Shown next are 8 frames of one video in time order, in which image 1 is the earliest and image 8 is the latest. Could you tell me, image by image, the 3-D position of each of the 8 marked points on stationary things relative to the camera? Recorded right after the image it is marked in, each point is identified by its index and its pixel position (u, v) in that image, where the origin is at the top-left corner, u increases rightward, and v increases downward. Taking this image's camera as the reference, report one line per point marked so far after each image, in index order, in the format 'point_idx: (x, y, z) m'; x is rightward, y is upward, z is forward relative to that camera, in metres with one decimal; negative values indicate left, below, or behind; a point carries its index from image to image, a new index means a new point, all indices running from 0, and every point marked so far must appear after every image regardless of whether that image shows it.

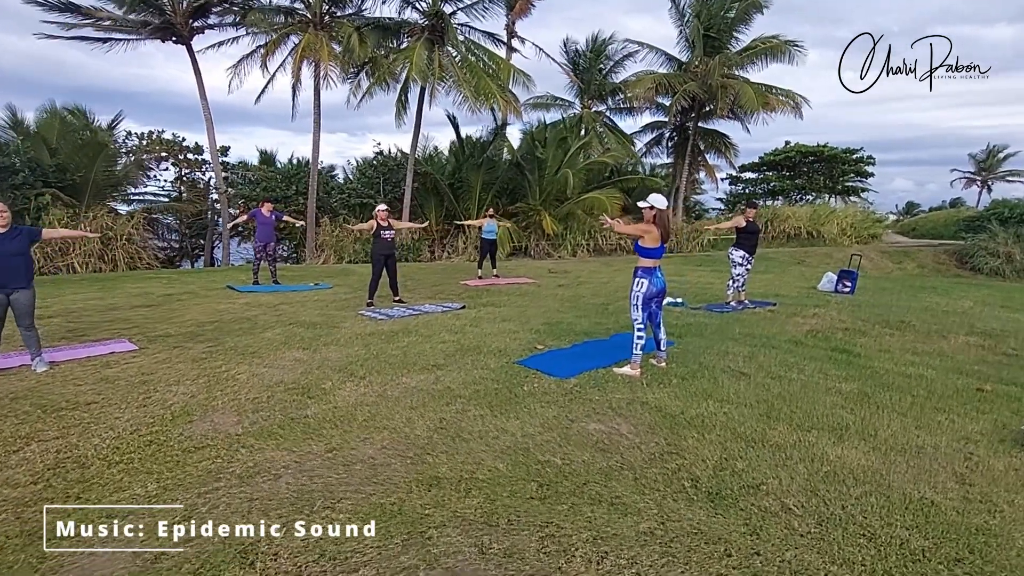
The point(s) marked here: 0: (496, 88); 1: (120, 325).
0: (-0.5, +7.0, +19.9) m
1: (-4.9, -0.5, +7.1) m
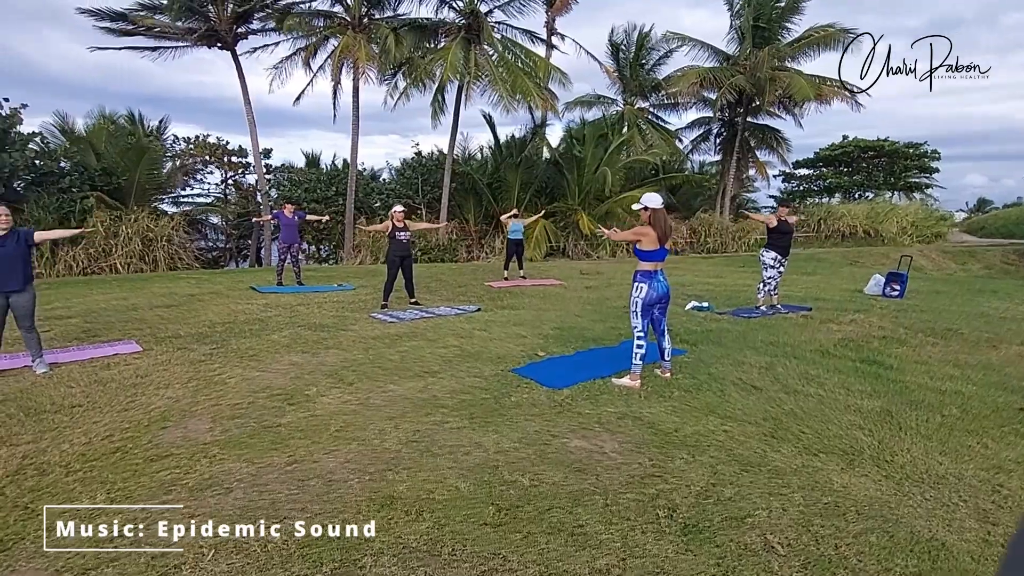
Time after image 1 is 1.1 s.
0: (+0.7, +7.0, +19.6) m
1: (-4.8, -0.5, +7.2) m
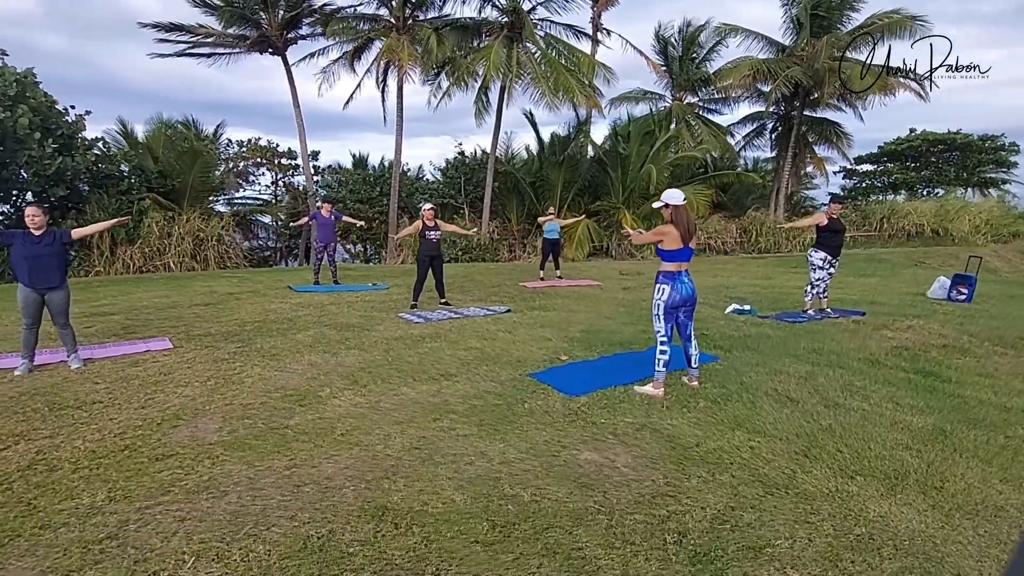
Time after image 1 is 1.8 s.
0: (+2.2, +6.9, +19.2) m
1: (-4.5, -0.5, +7.4) m
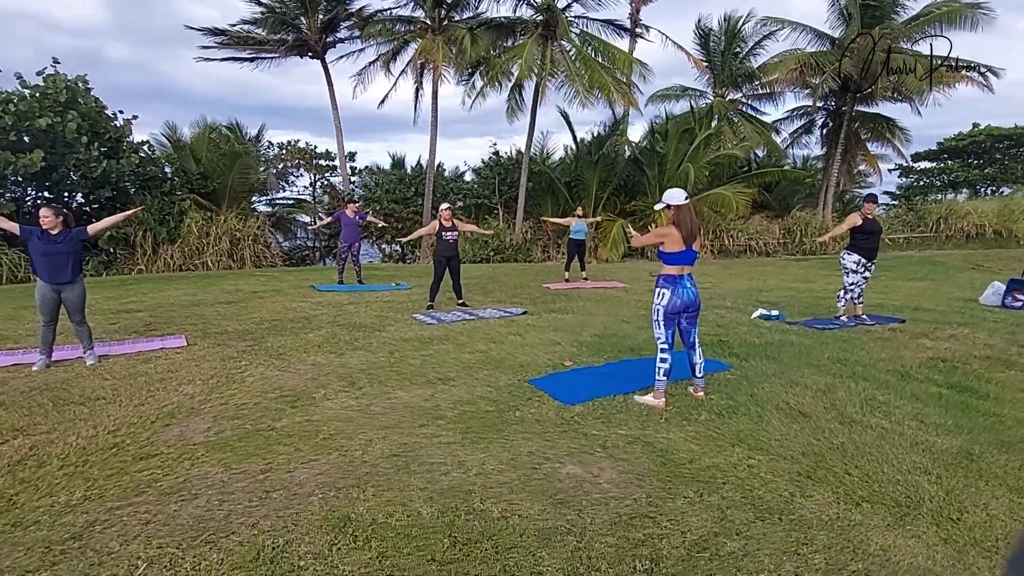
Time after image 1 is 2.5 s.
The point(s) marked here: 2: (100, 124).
0: (+3.3, +6.9, +18.9) m
1: (-4.3, -0.4, +7.6) m
2: (-10.2, +4.0, +14.1) m
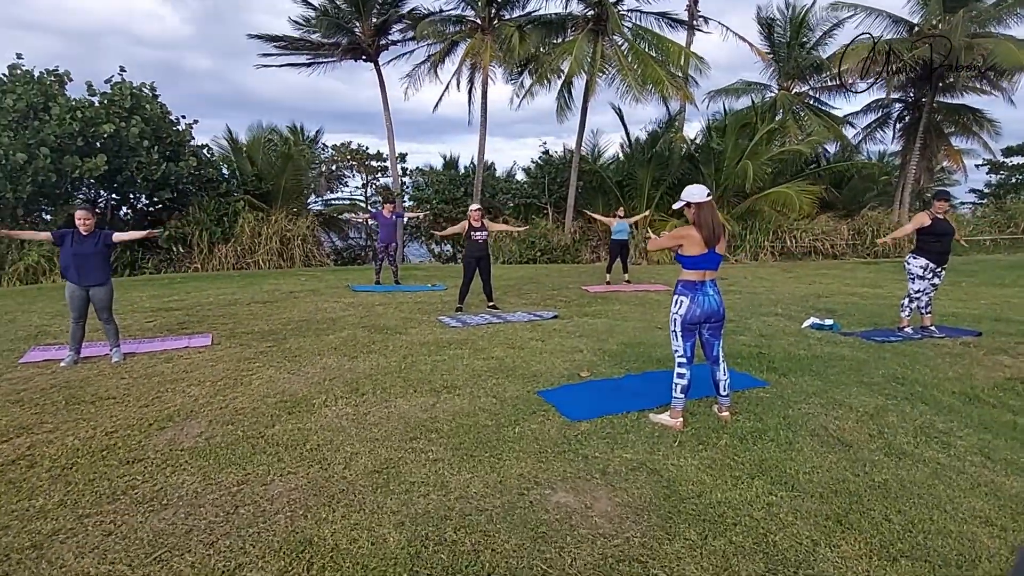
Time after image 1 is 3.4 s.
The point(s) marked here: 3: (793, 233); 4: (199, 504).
0: (+4.8, +6.8, +18.2) m
1: (-3.9, -0.4, +7.7) m
2: (-9.0, +4.1, +14.7) m
3: (+9.6, +1.9, +19.4) m
4: (-1.7, -1.2, +3.2) m
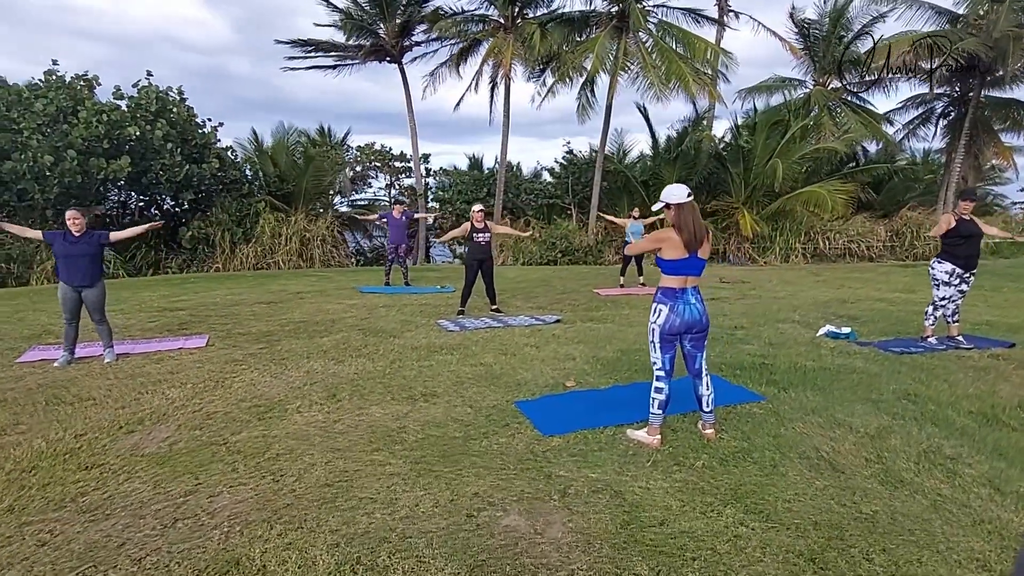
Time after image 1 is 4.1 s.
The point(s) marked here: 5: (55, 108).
0: (+5.5, +6.7, +17.7) m
1: (-3.9, -0.4, +7.7) m
2: (-8.6, +4.1, +15.0) m
3: (+10.3, +1.7, +18.6) m
4: (-2.0, -1.2, +3.1) m
5: (-10.5, +4.1, +13.0) m
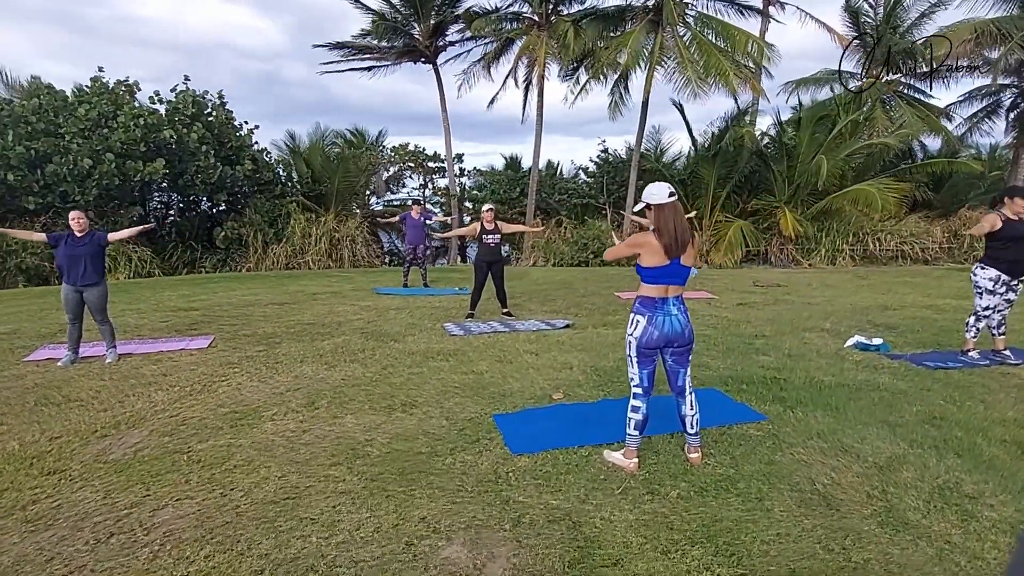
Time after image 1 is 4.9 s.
0: (+6.4, +6.6, +16.9) m
1: (-3.8, -0.5, +7.7) m
2: (-7.9, +4.2, +15.4) m
3: (+11.2, +1.6, +17.5) m
4: (-2.3, -1.3, +3.0) m
5: (-9.9, +4.2, +13.5) m
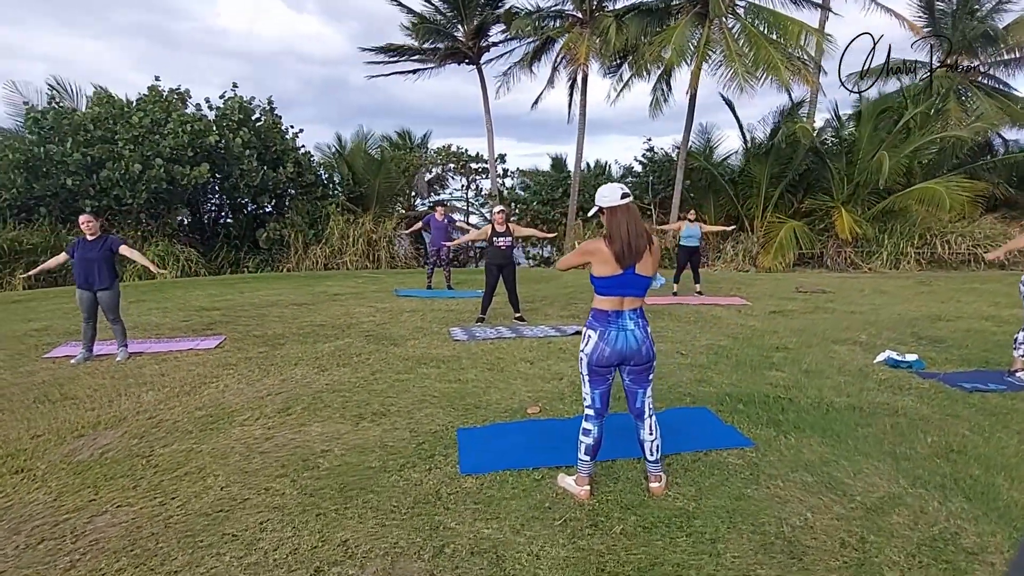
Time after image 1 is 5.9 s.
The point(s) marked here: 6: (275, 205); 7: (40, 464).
0: (+7.4, +6.5, +16.0) m
1: (-3.7, -0.5, +7.9) m
2: (-6.9, +4.2, +15.9) m
3: (+12.2, +1.4, +16.2) m
4: (-2.6, -1.3, +3.0) m
5: (-9.1, +4.2, +14.2) m
6: (-6.9, +2.4, +16.5) m
7: (-3.1, -1.2, +3.7) m
